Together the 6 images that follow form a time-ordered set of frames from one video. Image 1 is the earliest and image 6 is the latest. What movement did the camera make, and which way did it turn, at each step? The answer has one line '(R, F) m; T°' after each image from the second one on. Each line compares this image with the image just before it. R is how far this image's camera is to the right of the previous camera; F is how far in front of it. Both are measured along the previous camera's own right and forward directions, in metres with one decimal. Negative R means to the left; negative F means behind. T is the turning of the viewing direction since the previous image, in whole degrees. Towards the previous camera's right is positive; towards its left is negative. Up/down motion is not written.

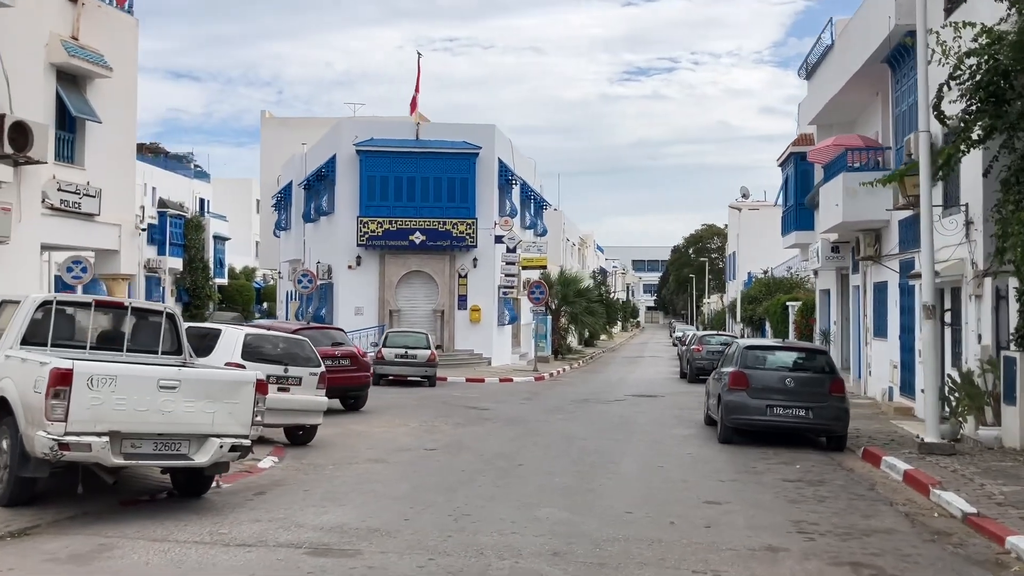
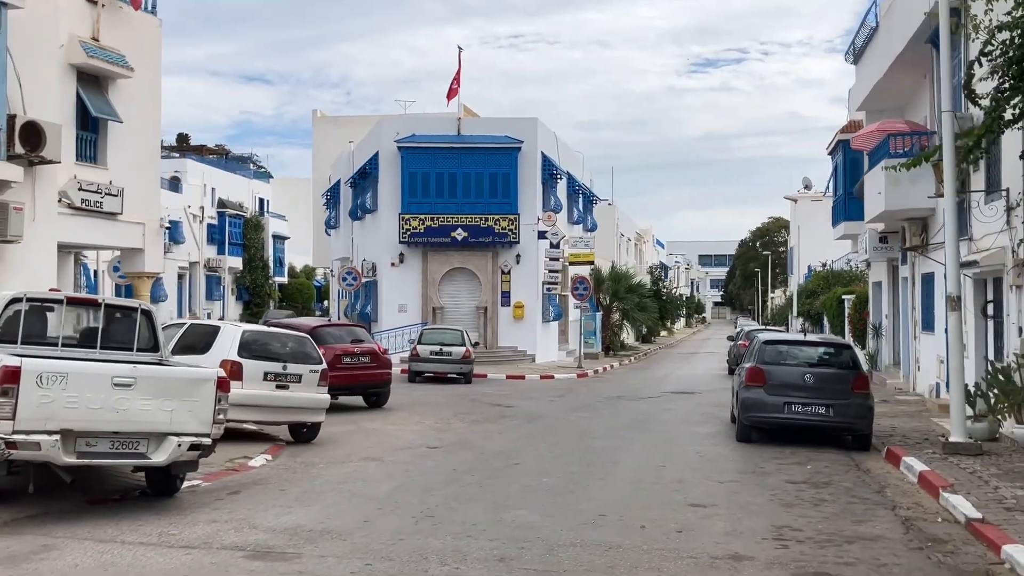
(+0.9, +0.4) m; -4°
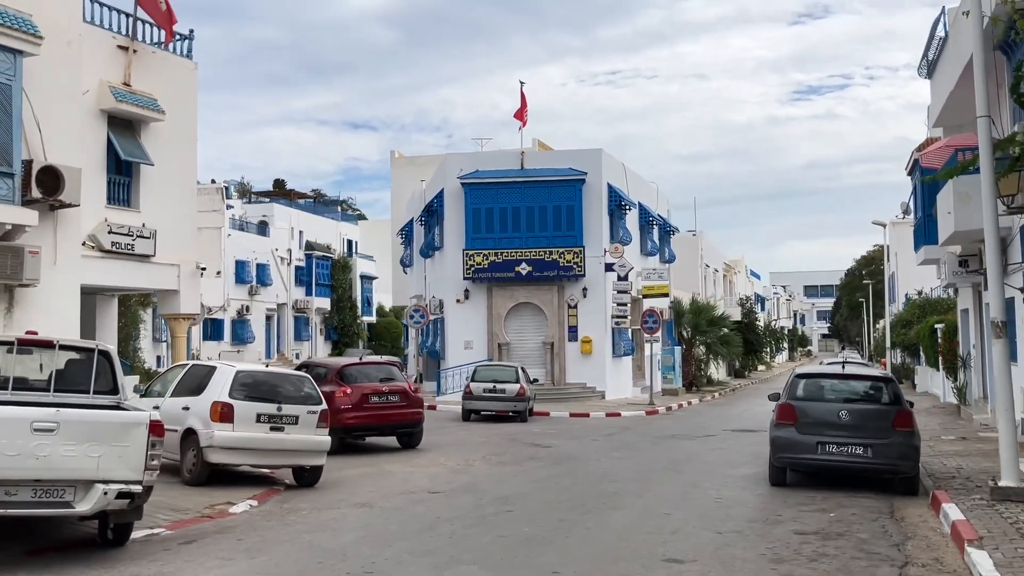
(+1.3, +0.8) m; -6°
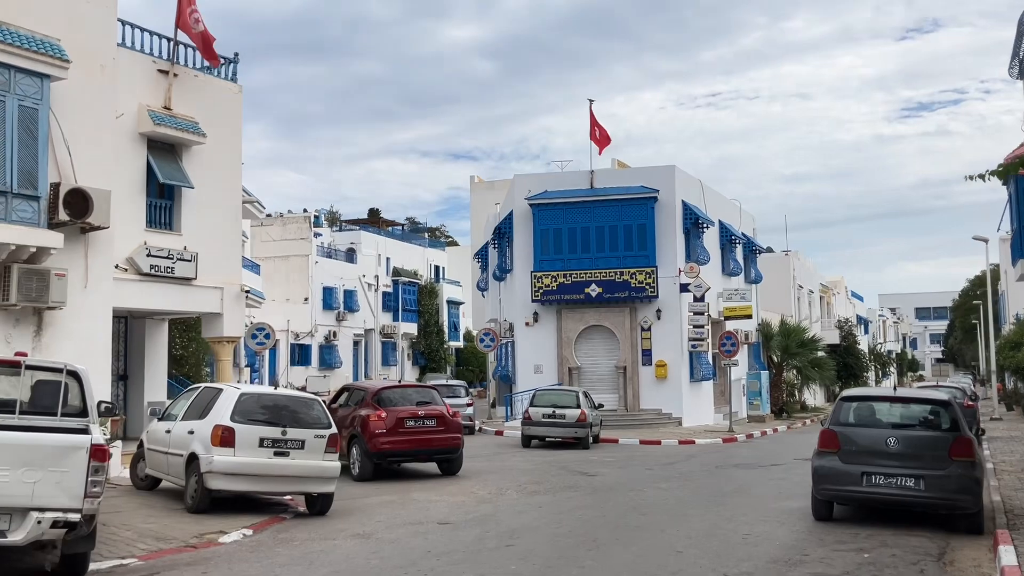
(+1.1, +0.8) m; -6°
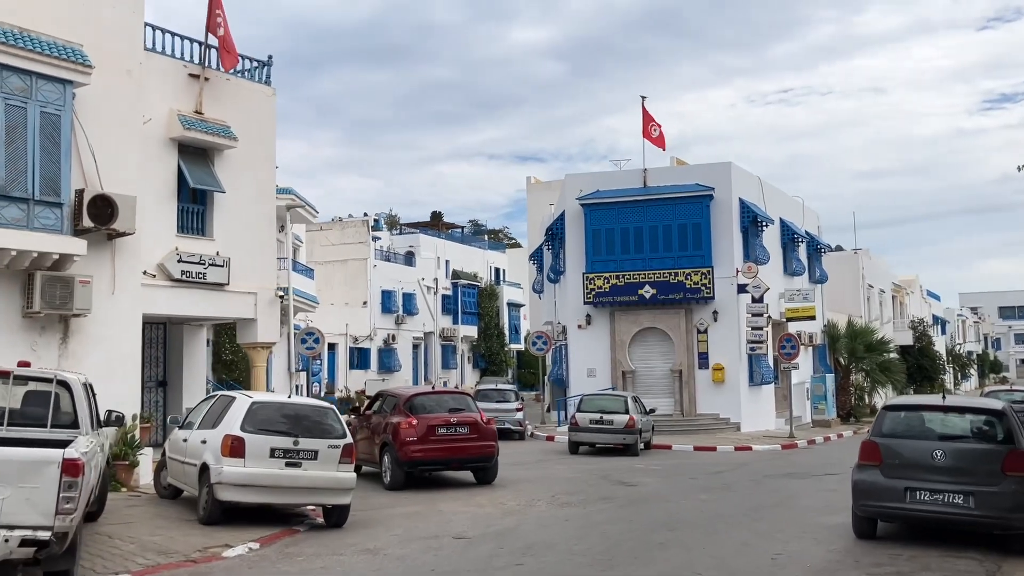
(+0.6, +0.6) m; -4°
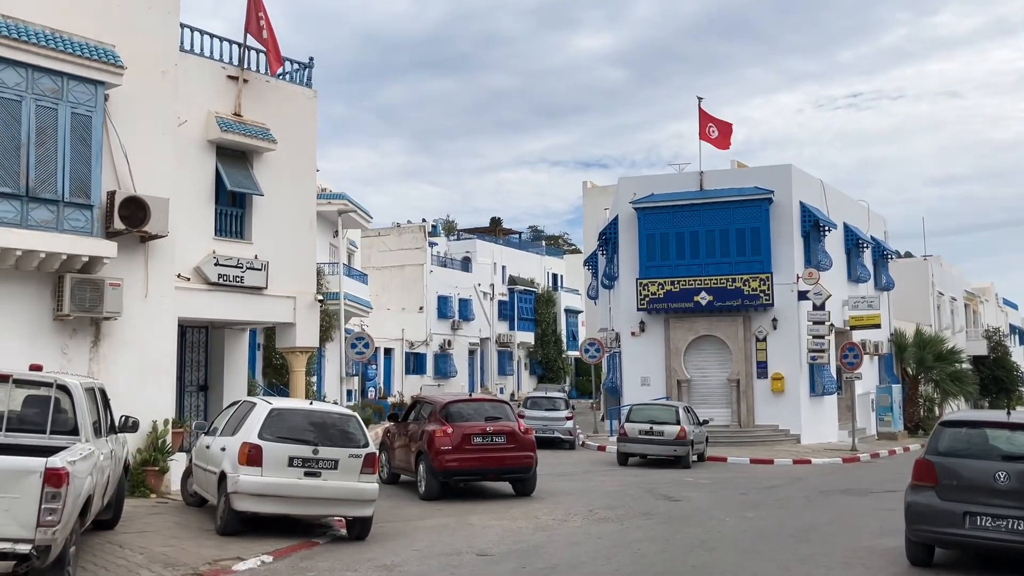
(+0.4, +0.6) m; -4°
